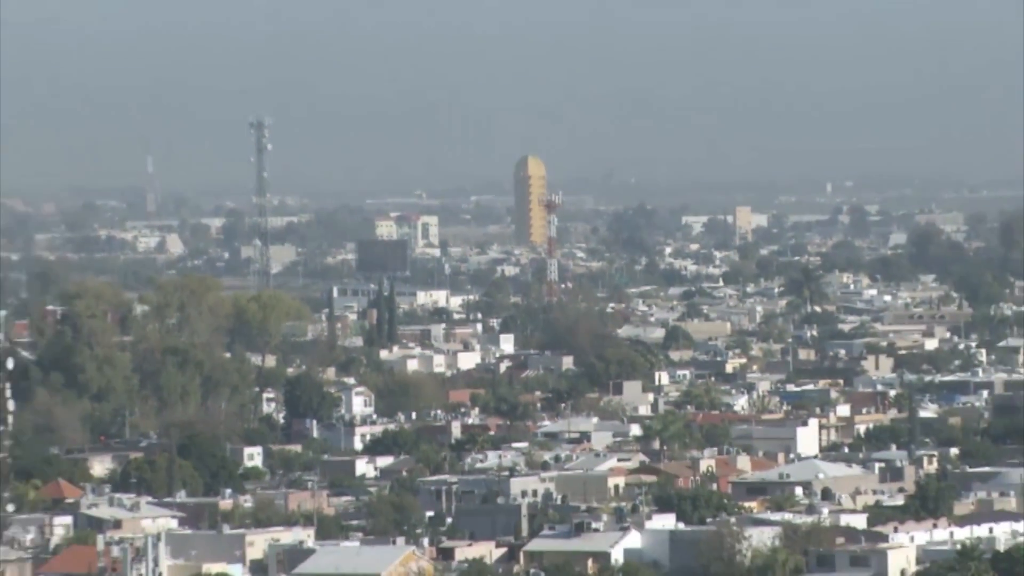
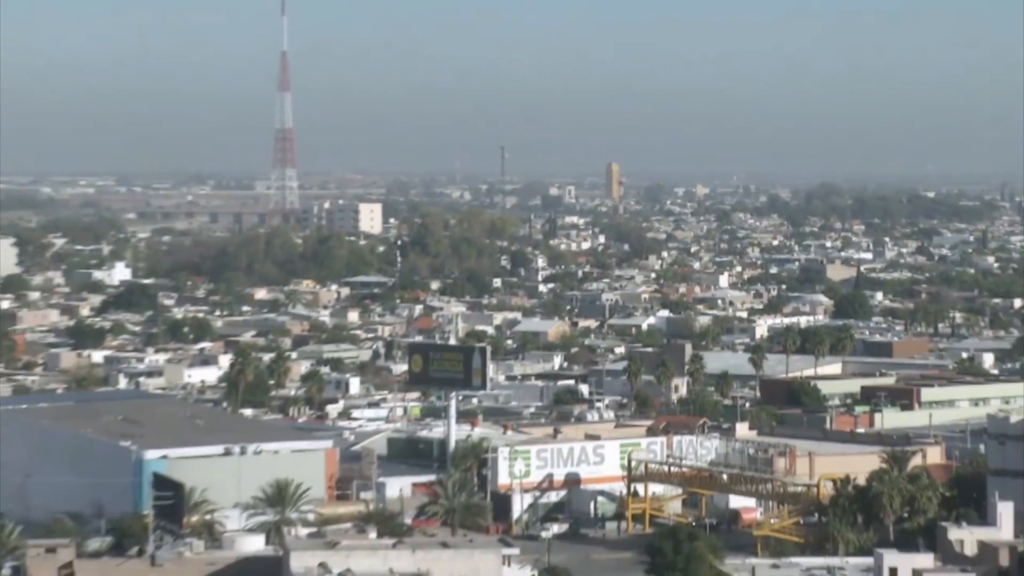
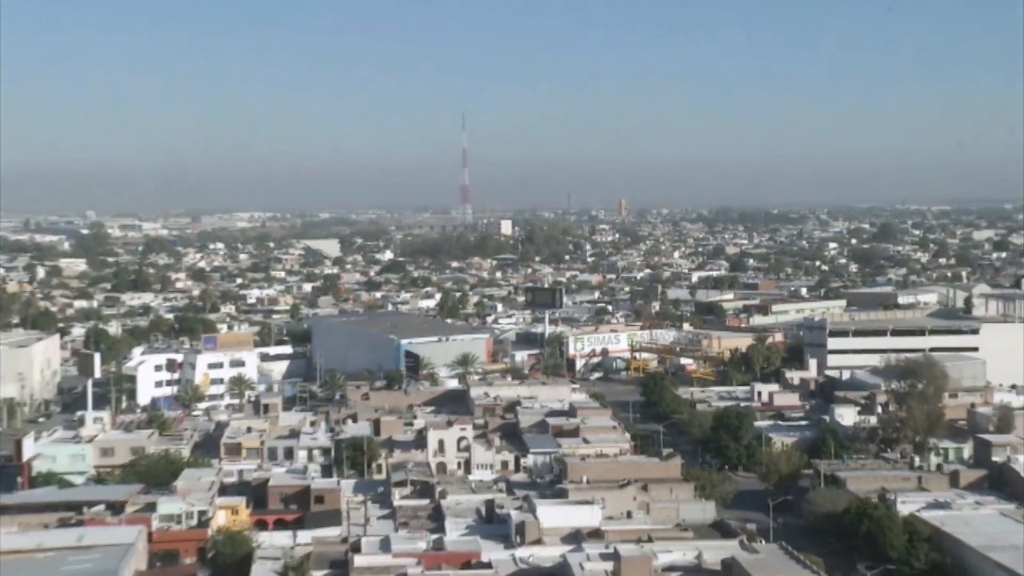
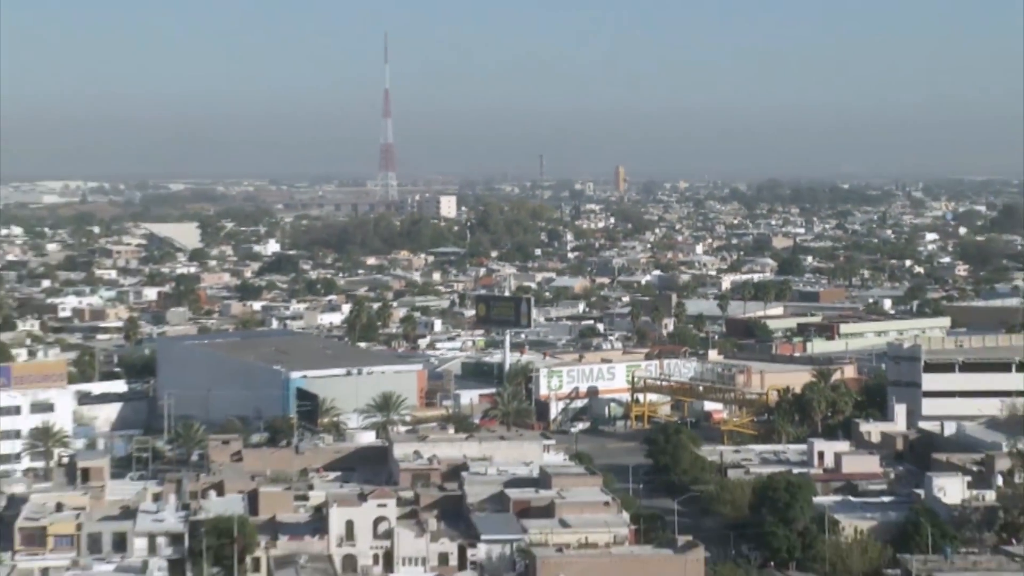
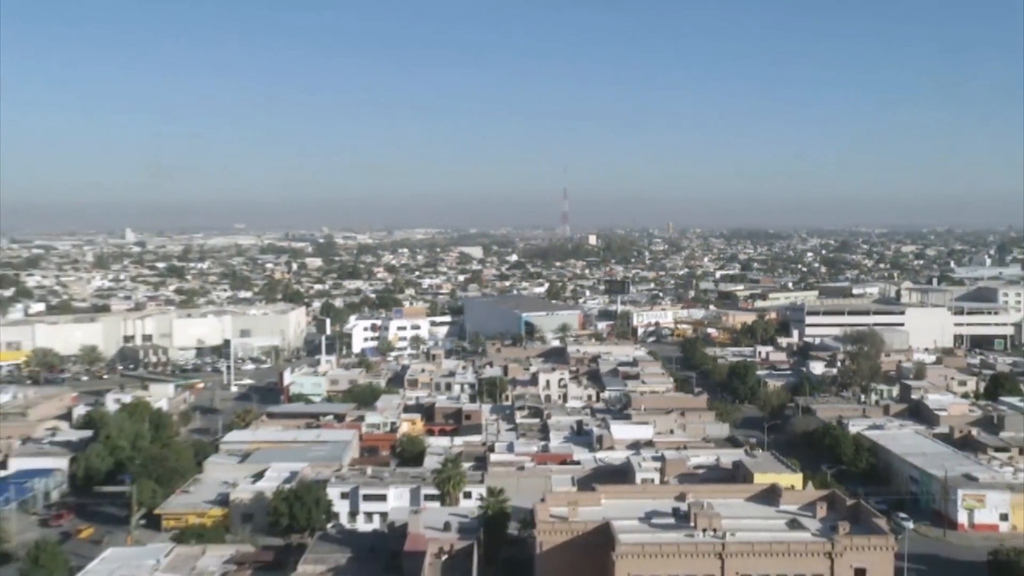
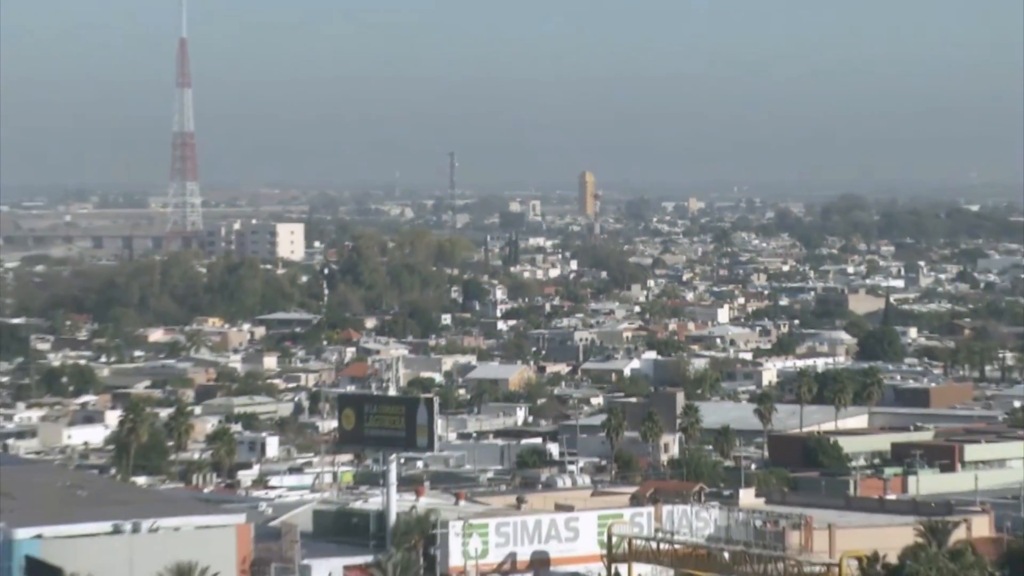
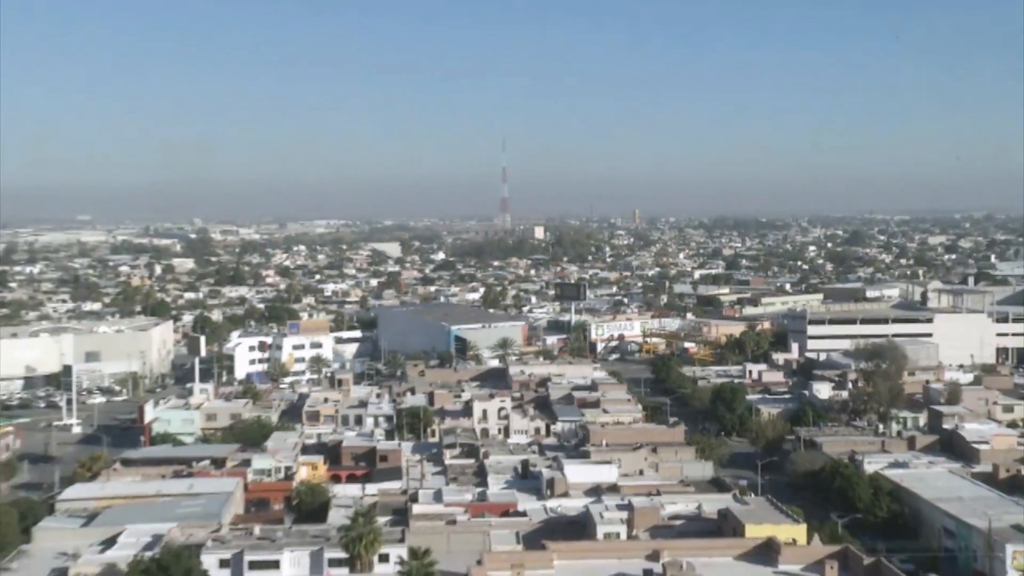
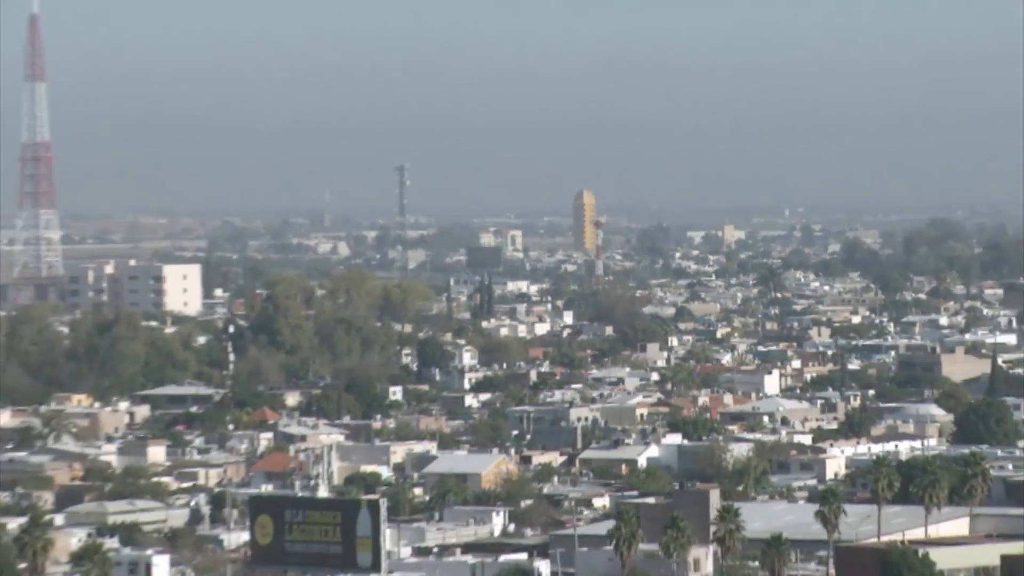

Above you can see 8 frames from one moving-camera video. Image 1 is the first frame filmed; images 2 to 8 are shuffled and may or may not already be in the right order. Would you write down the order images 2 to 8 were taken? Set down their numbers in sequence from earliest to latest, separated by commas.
8, 6, 2, 4, 3, 7, 5
